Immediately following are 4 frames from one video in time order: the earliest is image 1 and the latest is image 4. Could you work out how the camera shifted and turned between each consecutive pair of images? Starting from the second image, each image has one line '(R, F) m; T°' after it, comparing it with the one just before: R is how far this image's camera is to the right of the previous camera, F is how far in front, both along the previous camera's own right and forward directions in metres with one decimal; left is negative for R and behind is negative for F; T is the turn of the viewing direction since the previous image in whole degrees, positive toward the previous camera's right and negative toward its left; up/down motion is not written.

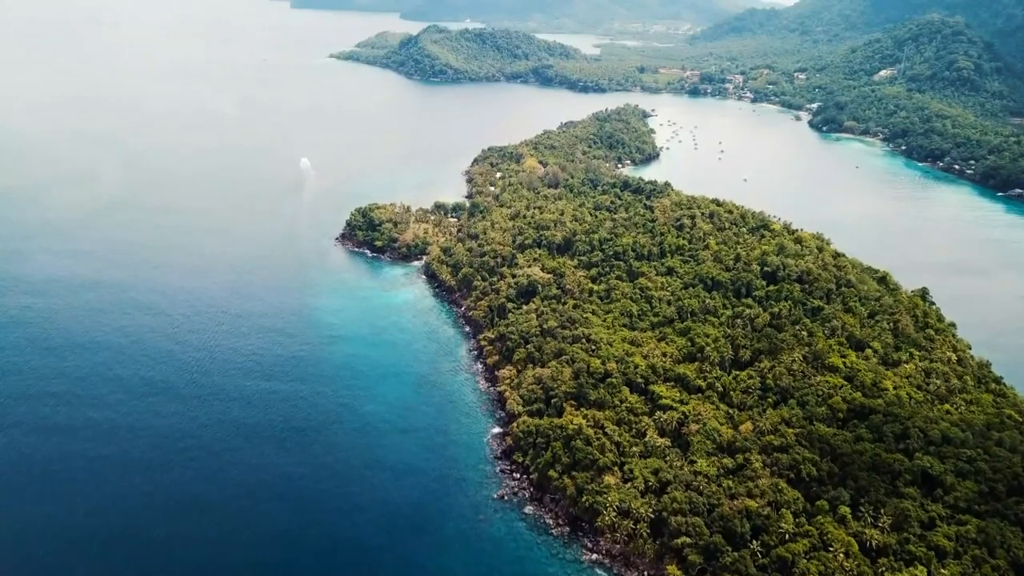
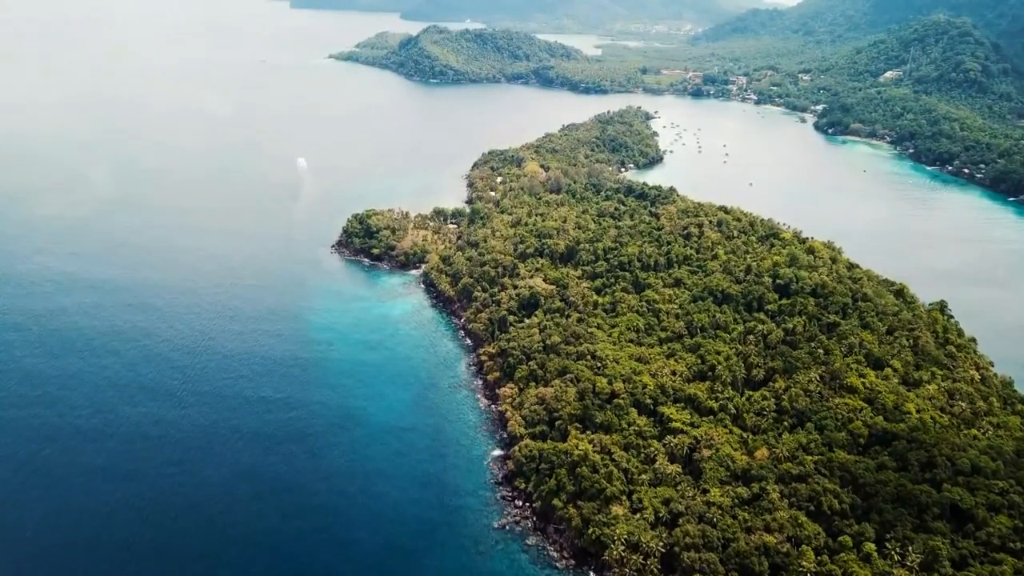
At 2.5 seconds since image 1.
(-0.1, +2.4) m; 0°
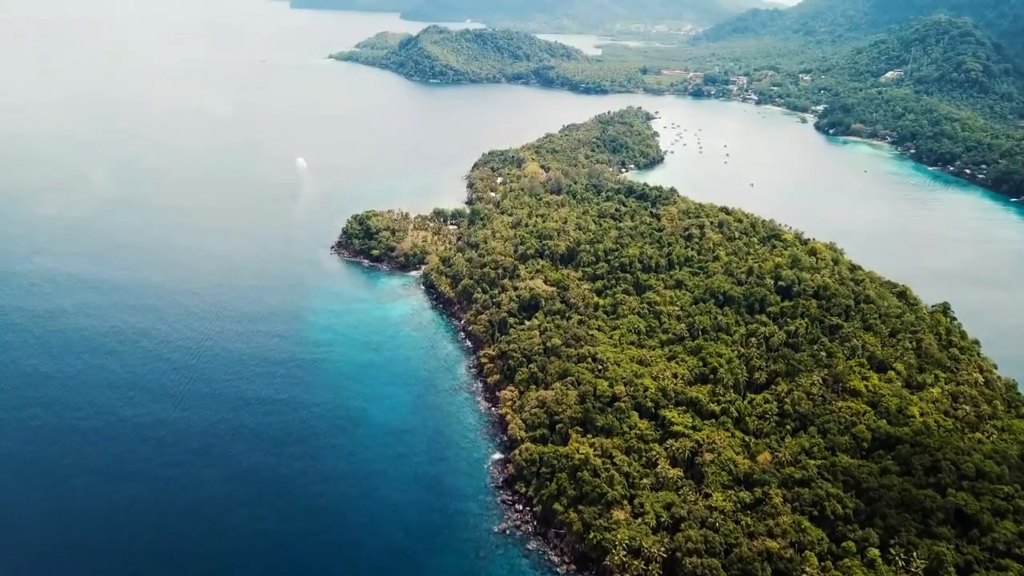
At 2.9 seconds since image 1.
(0.0, +0.3) m; 0°
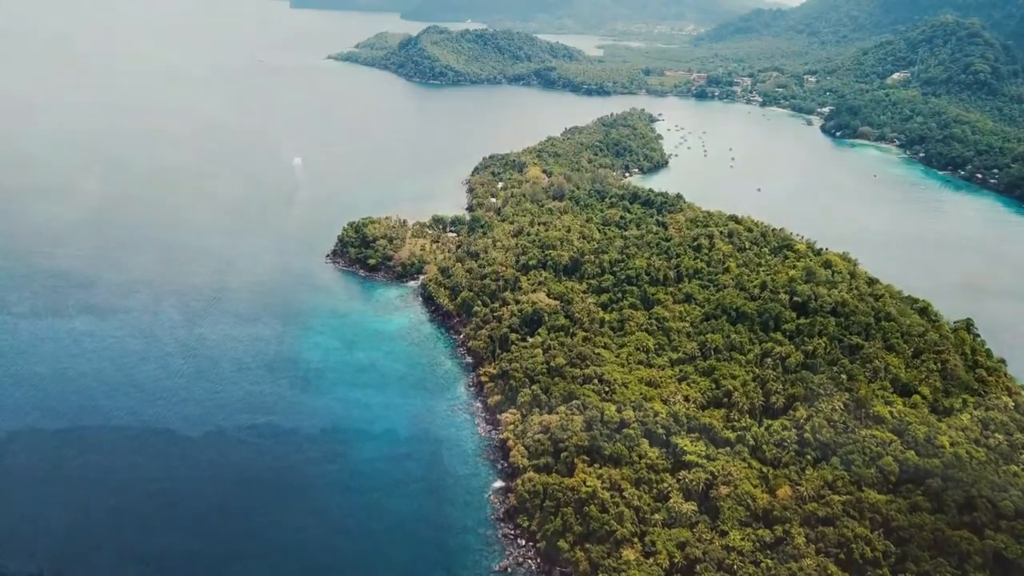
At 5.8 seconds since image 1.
(-0.1, +2.7) m; 0°
